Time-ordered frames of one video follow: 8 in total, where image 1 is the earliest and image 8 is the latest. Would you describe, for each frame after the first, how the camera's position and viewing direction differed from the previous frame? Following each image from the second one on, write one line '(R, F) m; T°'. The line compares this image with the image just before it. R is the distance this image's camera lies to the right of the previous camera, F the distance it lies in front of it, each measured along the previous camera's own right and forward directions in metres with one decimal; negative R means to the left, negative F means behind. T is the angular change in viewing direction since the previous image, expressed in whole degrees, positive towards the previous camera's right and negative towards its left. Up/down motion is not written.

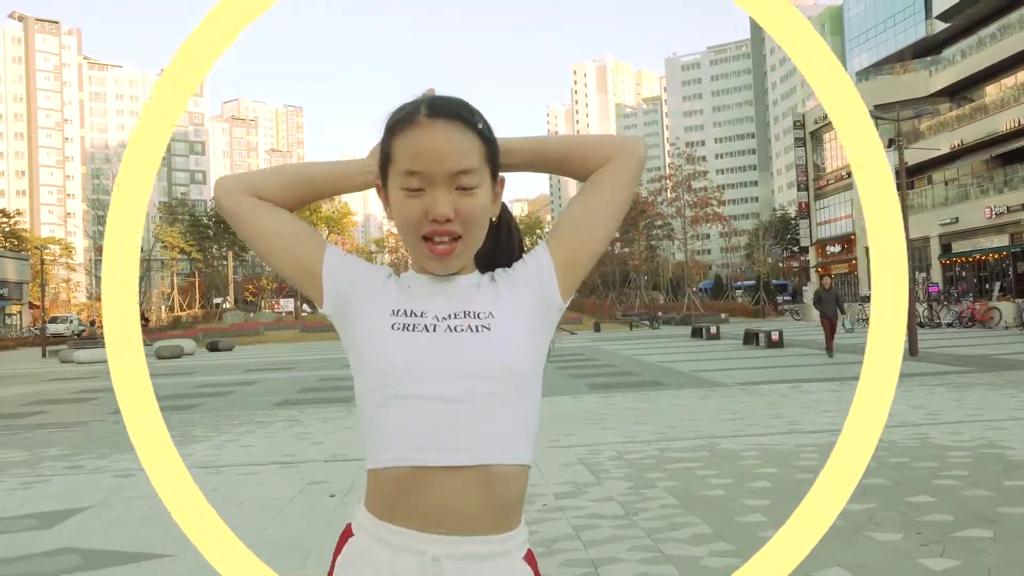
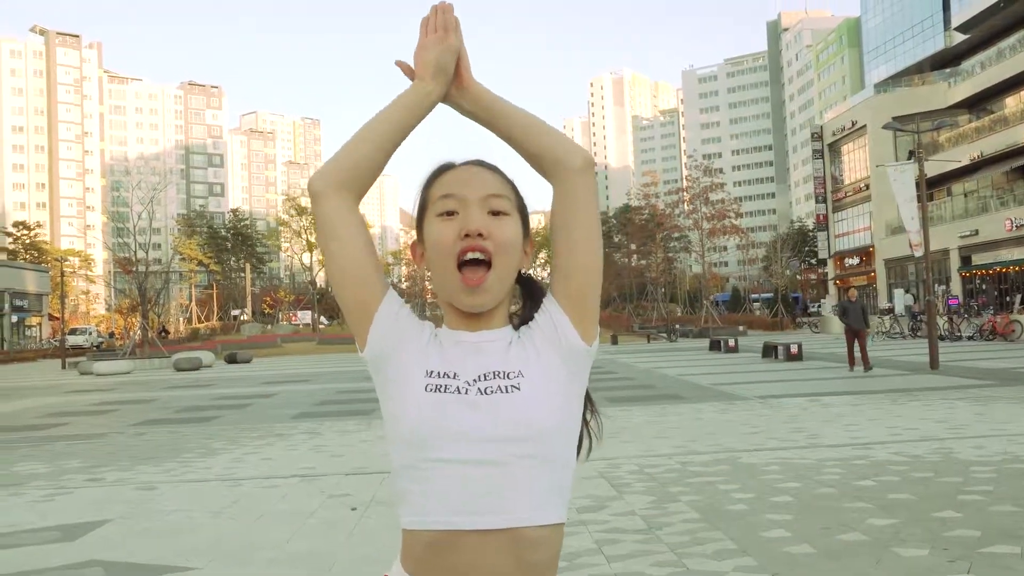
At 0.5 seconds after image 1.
(0.0, 0.0) m; -1°
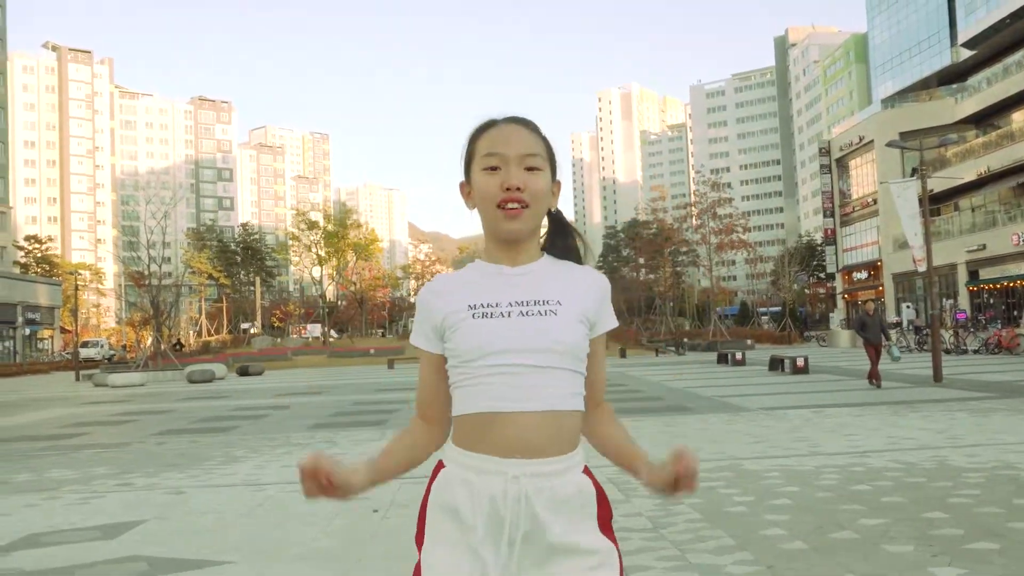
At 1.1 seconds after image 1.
(0.0, -0.4) m; -1°
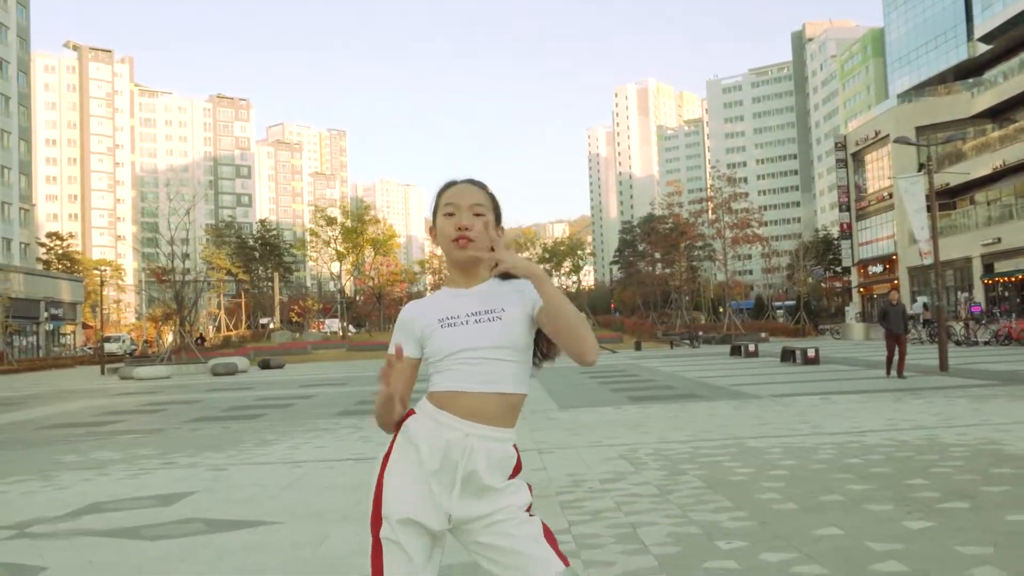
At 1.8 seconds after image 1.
(0.0, -0.5) m; -1°
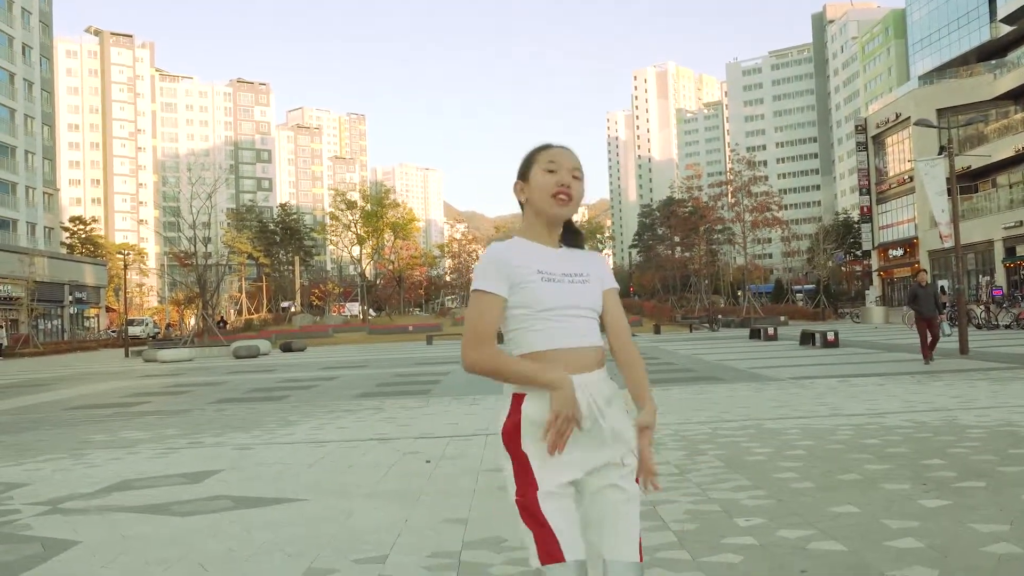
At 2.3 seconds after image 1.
(0.0, -0.1) m; -1°
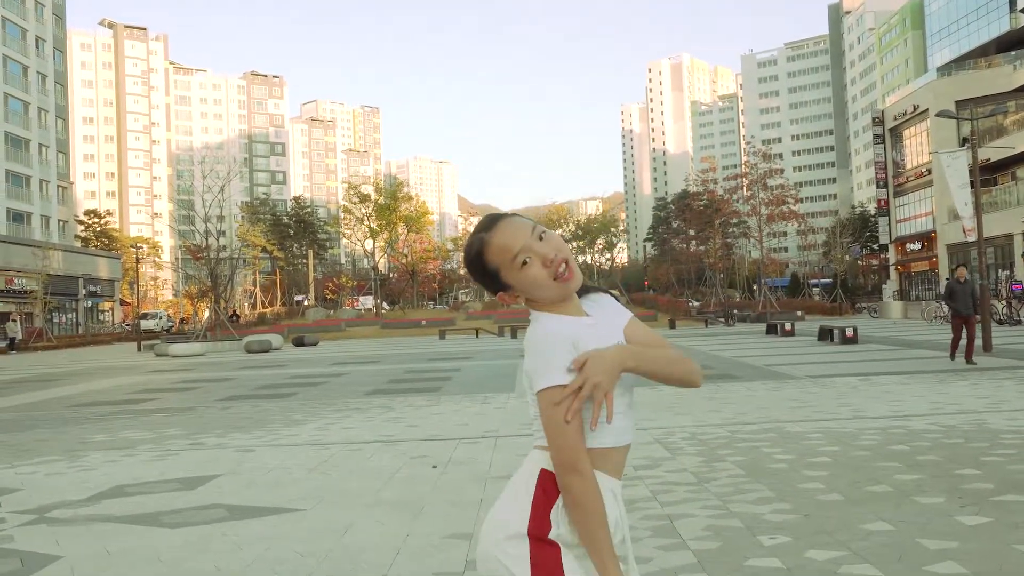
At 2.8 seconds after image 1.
(0.0, +0.3) m; -1°
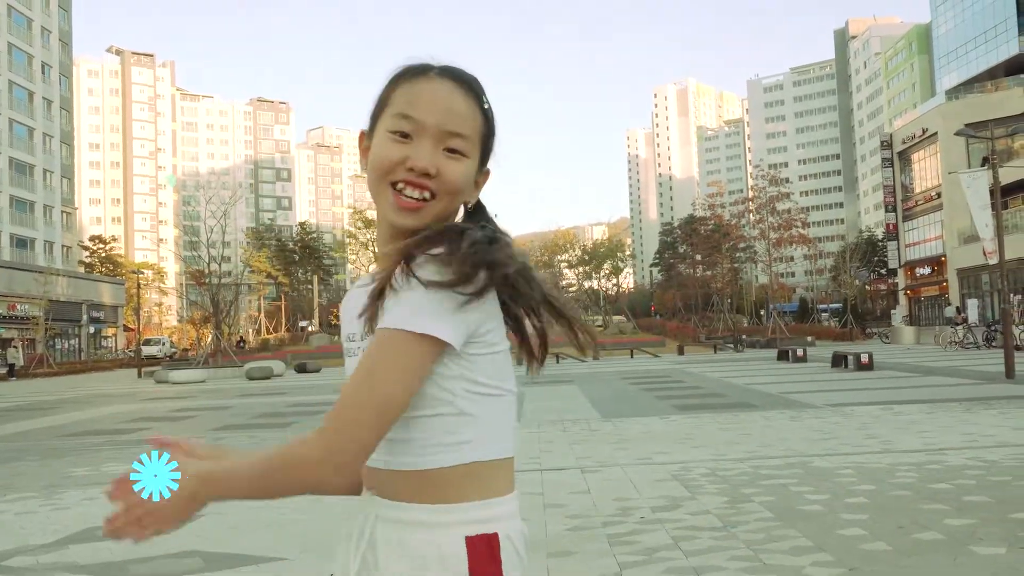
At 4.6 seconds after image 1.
(0.0, +0.5) m; 0°
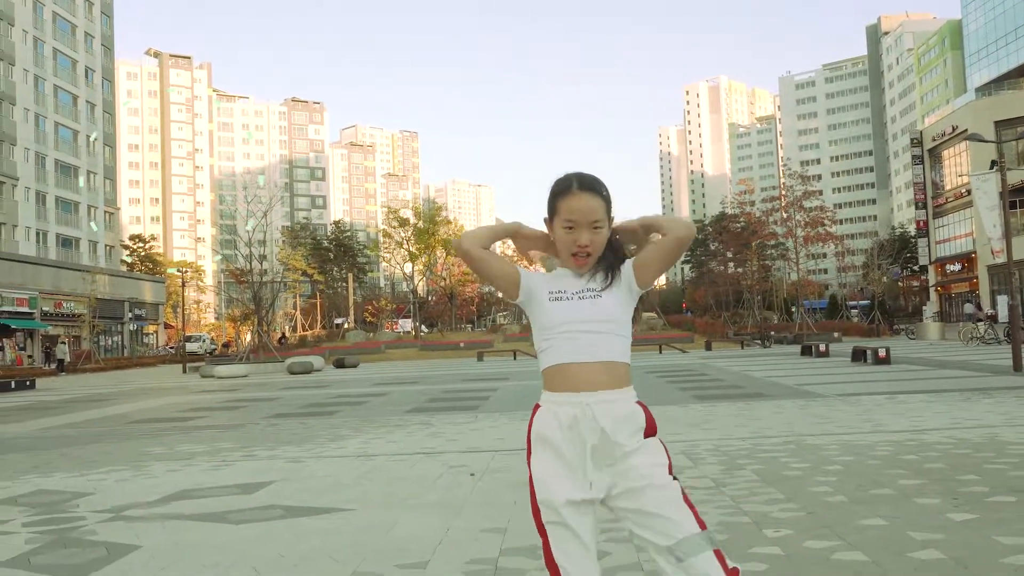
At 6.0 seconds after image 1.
(0.0, -1.0) m; -2°
